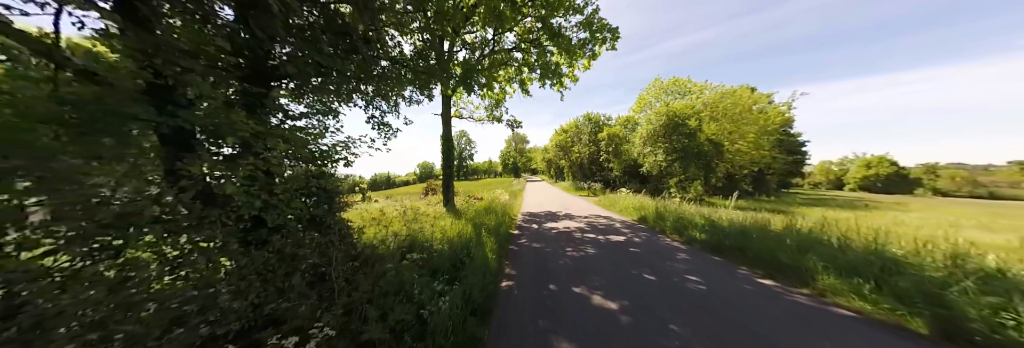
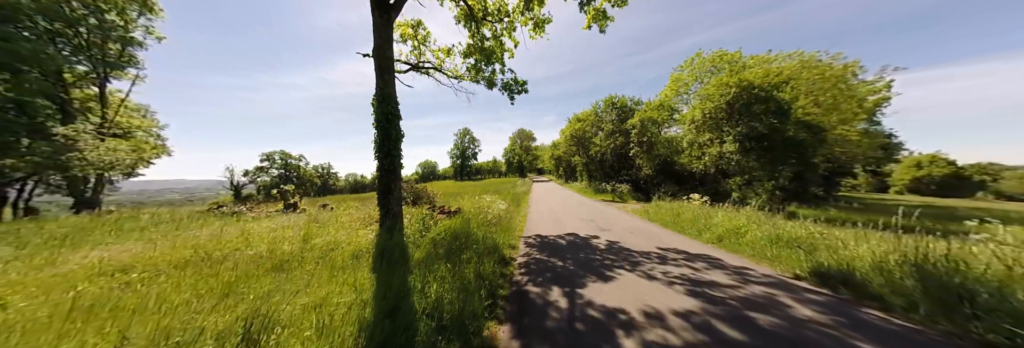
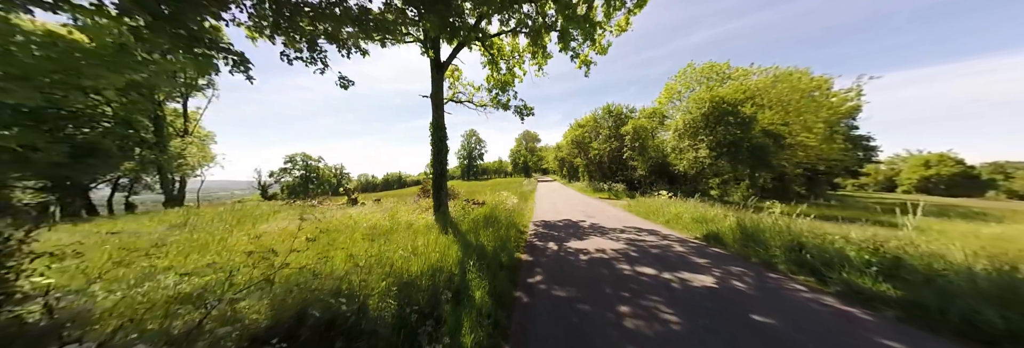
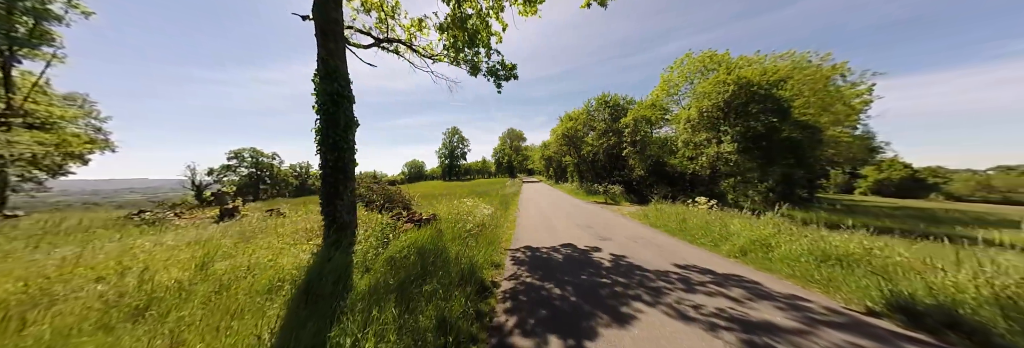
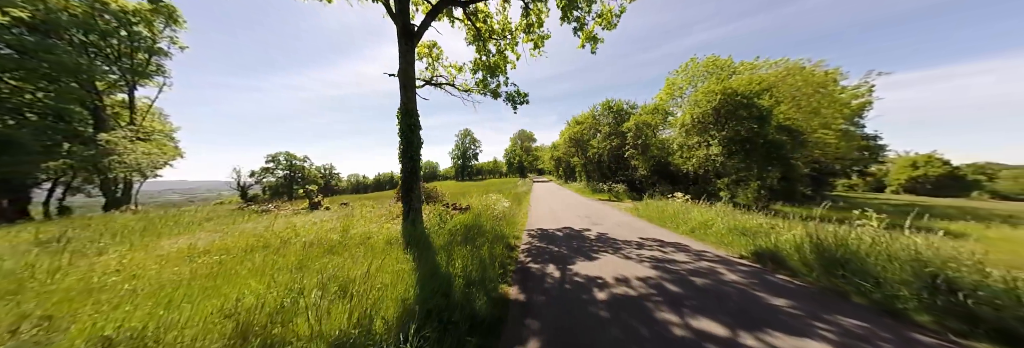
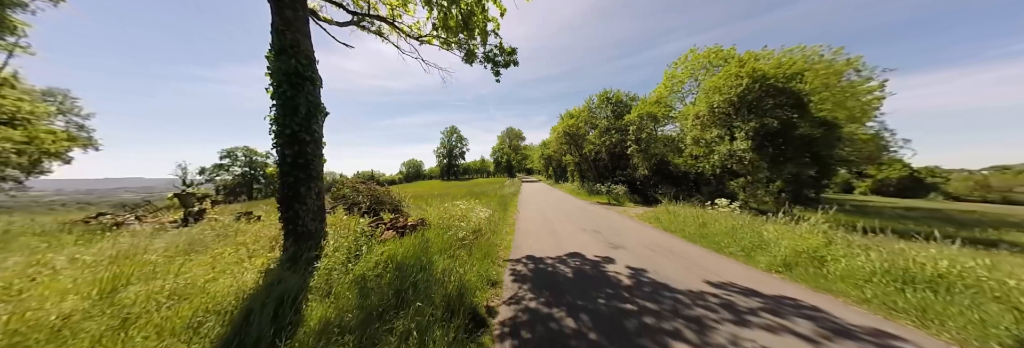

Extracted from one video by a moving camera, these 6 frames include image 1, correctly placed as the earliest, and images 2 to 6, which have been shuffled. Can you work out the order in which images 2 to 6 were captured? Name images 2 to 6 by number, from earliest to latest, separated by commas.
3, 5, 2, 4, 6
